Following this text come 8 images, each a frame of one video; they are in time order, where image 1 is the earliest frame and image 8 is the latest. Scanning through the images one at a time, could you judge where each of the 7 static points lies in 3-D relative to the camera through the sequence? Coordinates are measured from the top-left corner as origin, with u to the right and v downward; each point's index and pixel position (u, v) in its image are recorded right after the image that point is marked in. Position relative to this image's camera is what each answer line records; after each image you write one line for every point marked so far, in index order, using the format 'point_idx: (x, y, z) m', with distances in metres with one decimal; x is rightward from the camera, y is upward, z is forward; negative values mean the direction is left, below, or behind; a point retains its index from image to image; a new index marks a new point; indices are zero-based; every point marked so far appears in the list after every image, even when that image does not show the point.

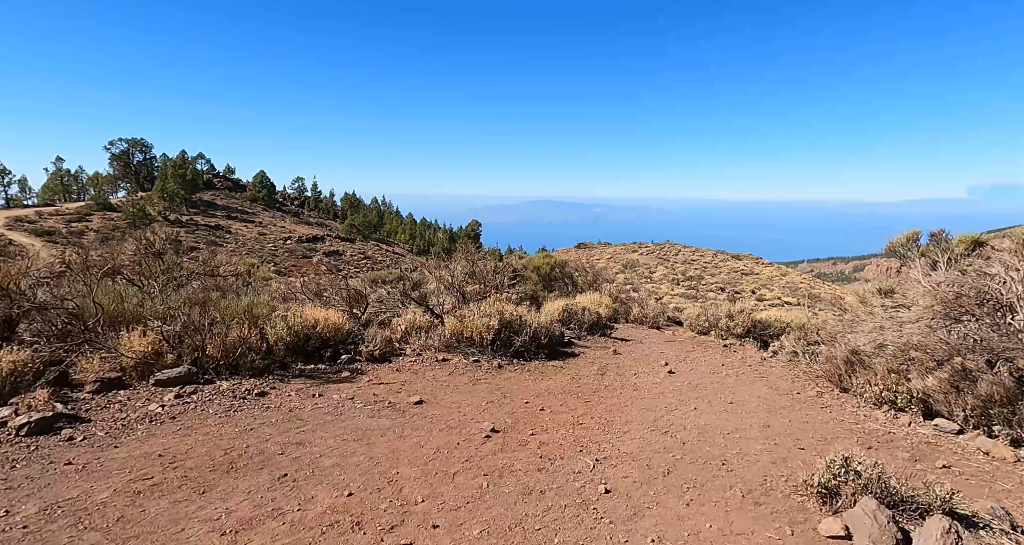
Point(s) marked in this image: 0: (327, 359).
0: (-2.3, -1.1, +7.4) m
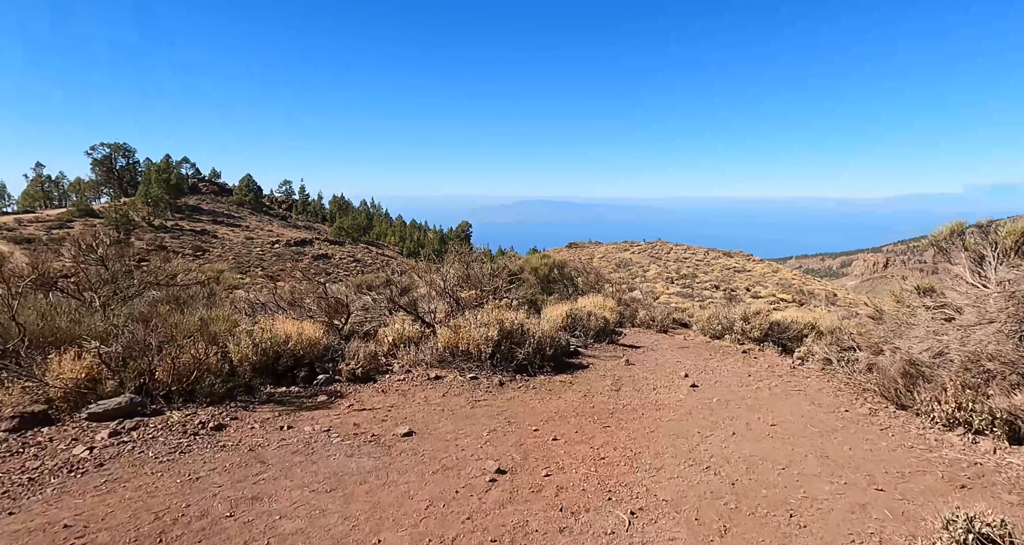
0: (-2.2, -1.1, +6.4) m
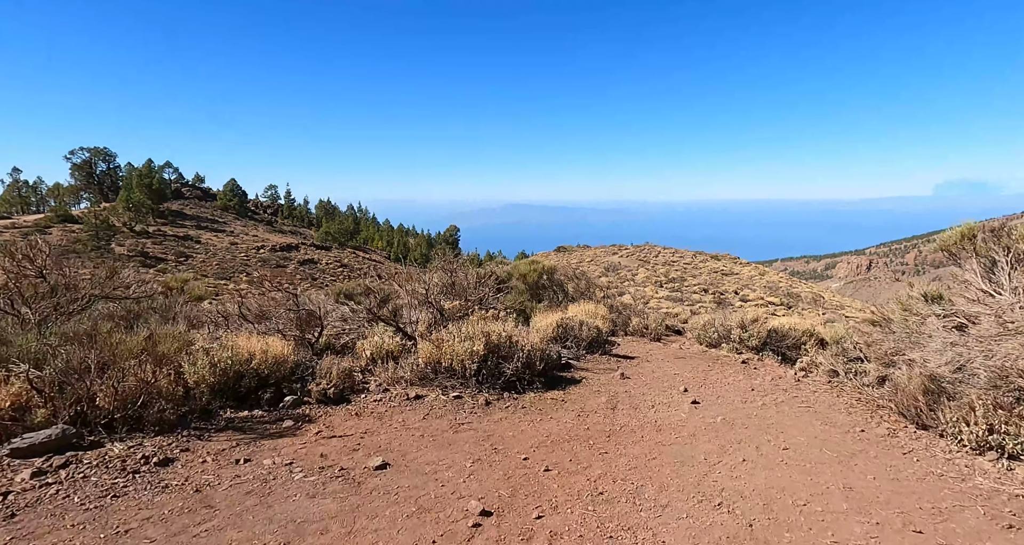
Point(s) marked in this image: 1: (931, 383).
0: (-2.4, -1.2, +5.7) m
1: (+4.3, -1.1, +6.1) m
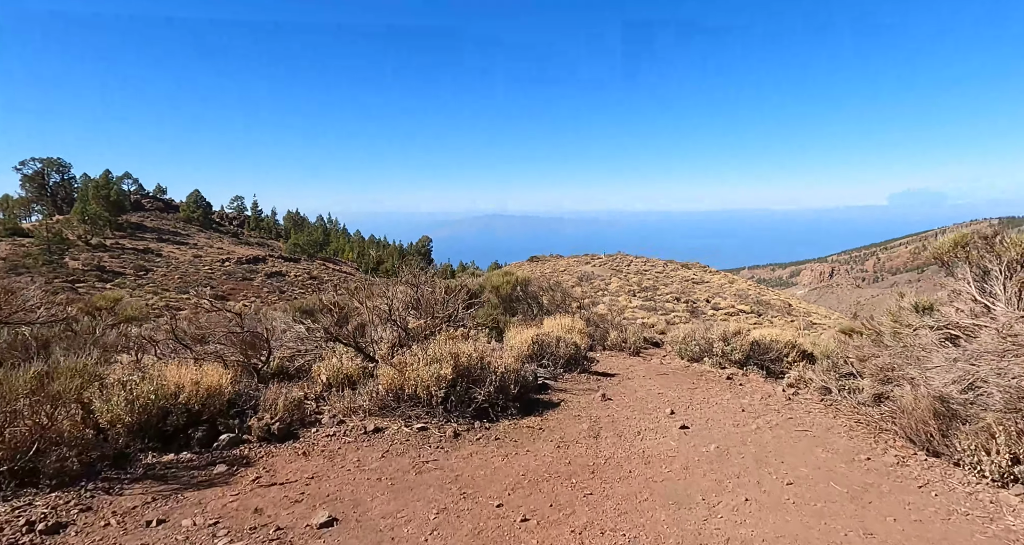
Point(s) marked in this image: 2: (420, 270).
0: (-2.6, -1.4, +4.9) m
1: (+4.0, -1.2, +5.6) m
2: (-1.4, 0.0, +9.4) m
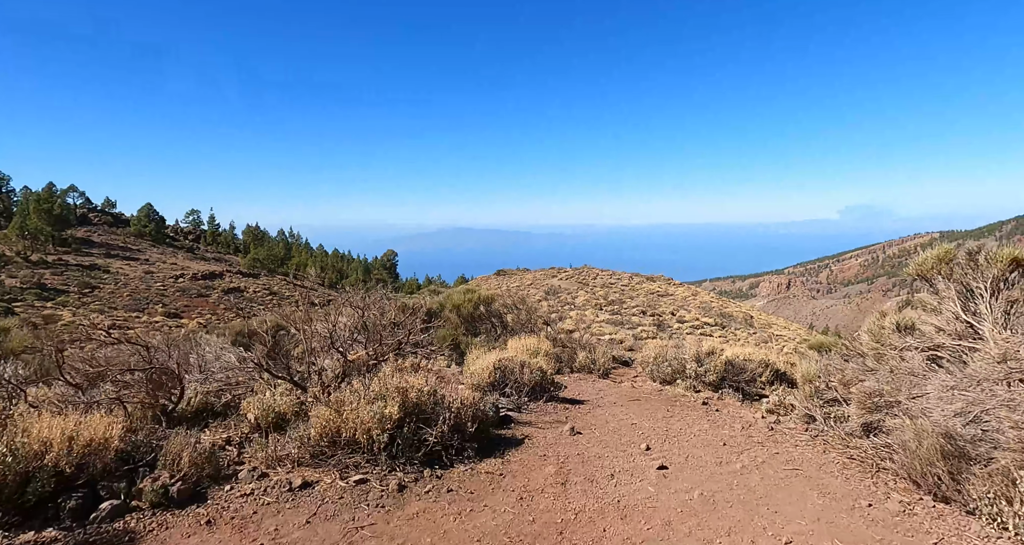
0: (-2.9, -1.6, +4.0) m
1: (+3.6, -1.4, +5.0) m
2: (-2.0, -0.3, +8.5) m
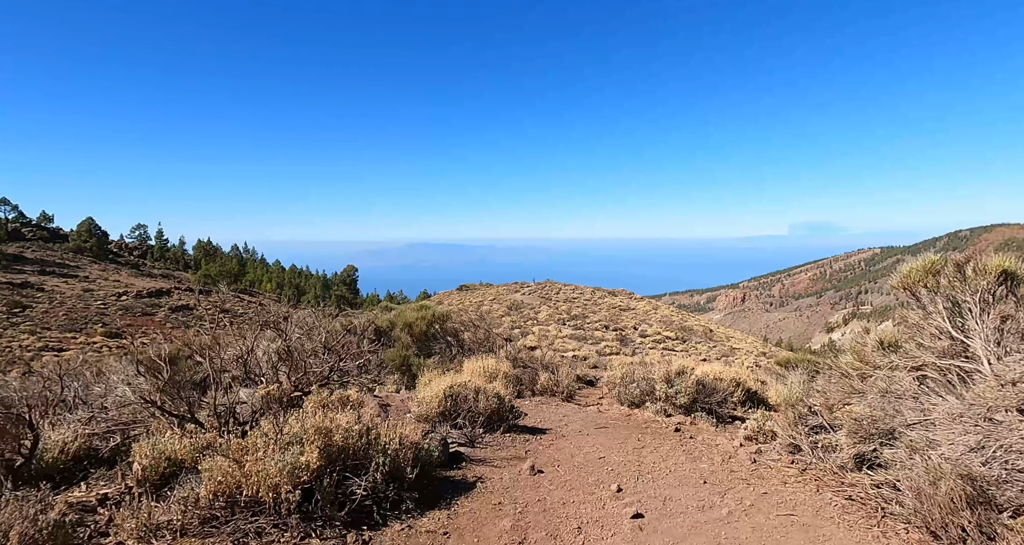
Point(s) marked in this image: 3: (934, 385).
0: (-3.2, -1.7, +2.8) m
1: (+3.3, -1.5, +4.3) m
2: (-2.6, -0.5, +7.5) m
3: (+4.8, -1.3, +6.9) m
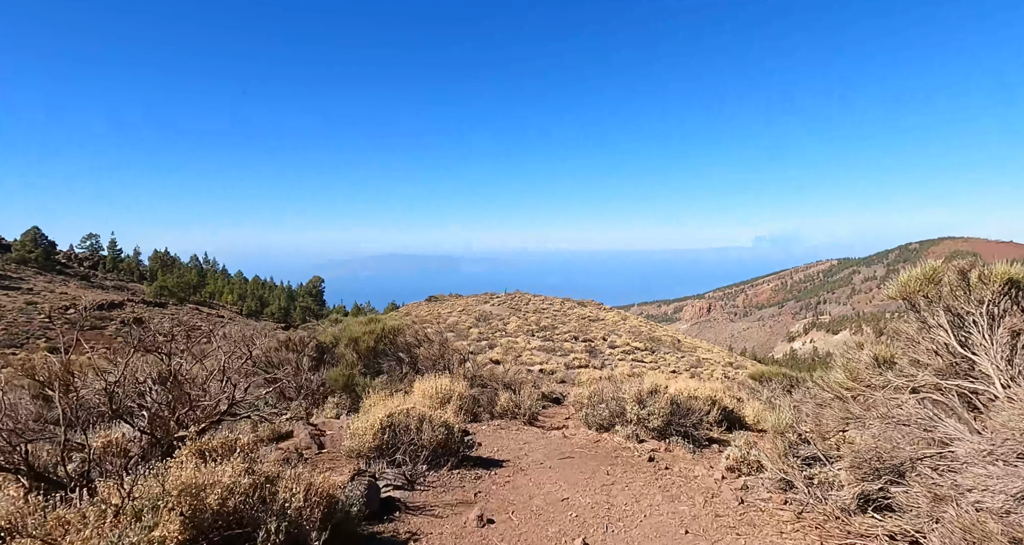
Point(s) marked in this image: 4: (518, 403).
0: (-3.6, -1.7, +1.6) m
1: (+2.9, -1.5, +3.3) m
2: (-3.2, -0.6, +6.3) m
3: (+4.3, -1.4, +6.0) m
4: (+0.1, -2.2, +10.2) m
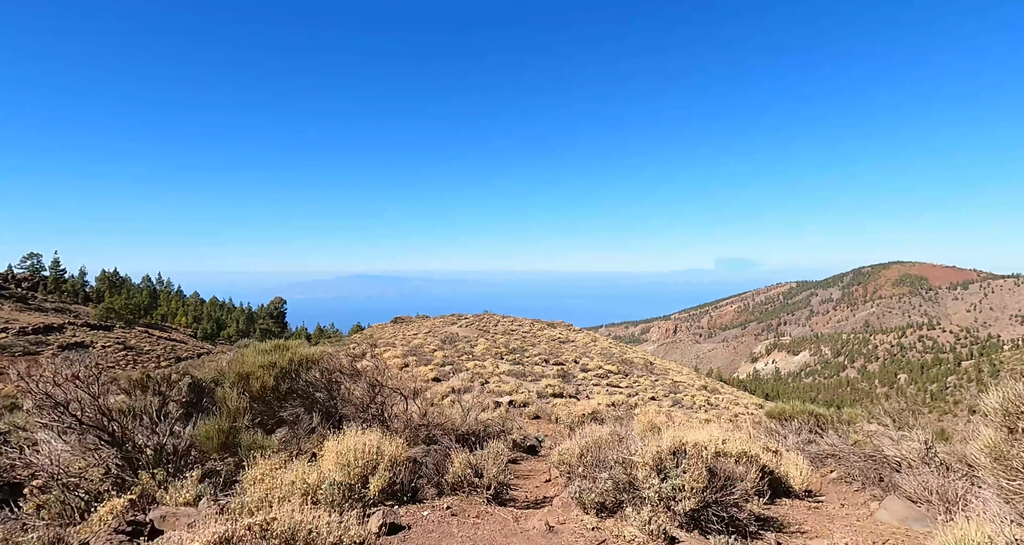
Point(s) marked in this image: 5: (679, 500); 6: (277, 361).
0: (-3.6, -1.5, -1.8) m
1: (+2.7, -1.4, +0.3) m
2: (-3.4, -0.5, +2.9) m
3: (+4.0, -1.3, +3.1) m
4: (-0.4, -2.3, +7.0) m
5: (+1.7, -2.3, +6.0) m
6: (-3.3, -1.3, +8.9) m
